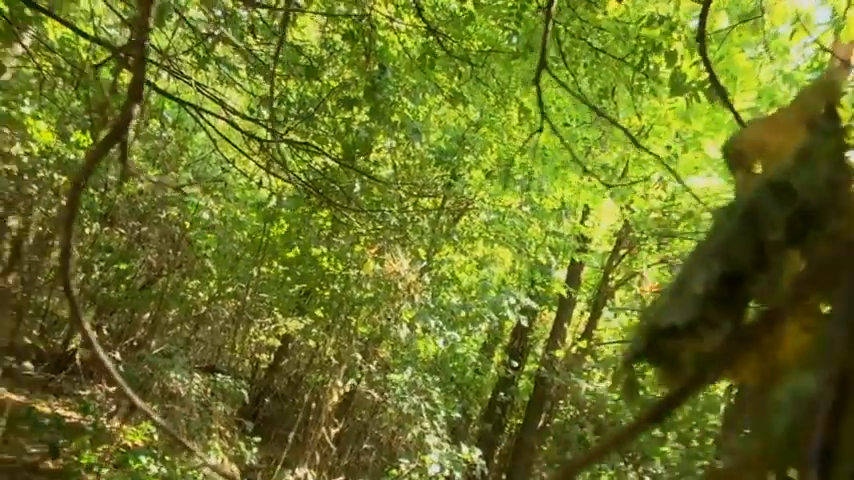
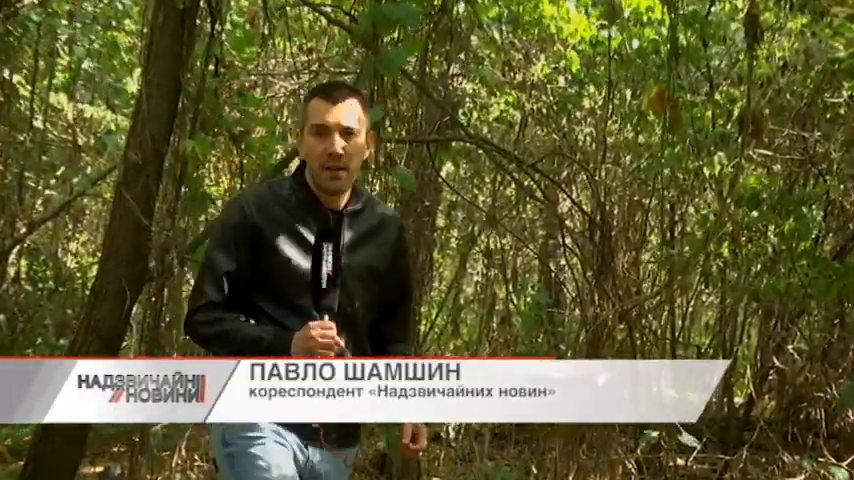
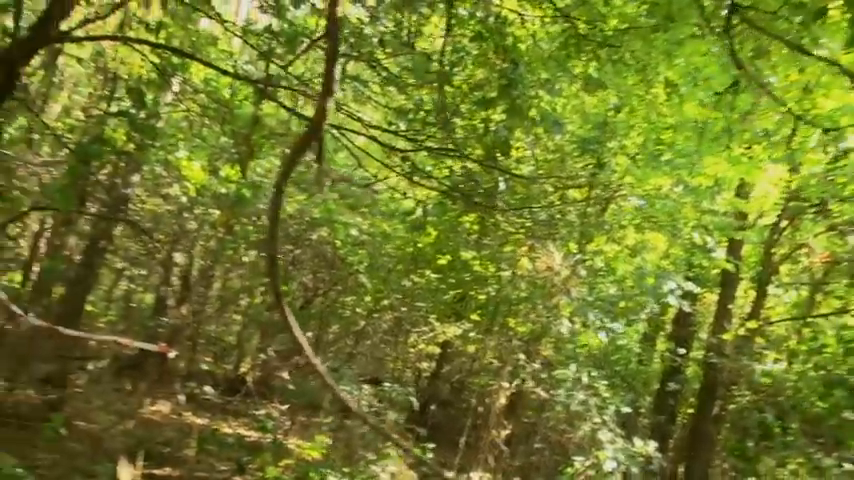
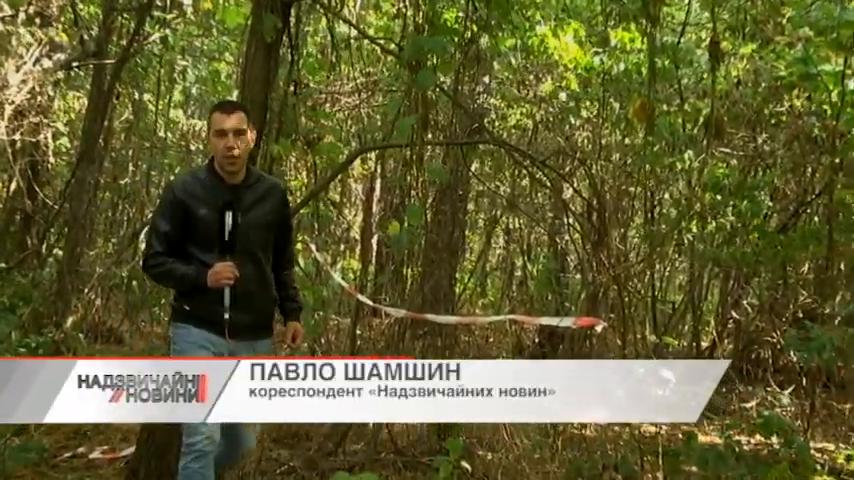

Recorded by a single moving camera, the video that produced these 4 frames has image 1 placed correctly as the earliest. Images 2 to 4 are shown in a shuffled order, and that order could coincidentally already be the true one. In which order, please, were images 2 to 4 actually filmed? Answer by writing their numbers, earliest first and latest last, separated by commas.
3, 4, 2
